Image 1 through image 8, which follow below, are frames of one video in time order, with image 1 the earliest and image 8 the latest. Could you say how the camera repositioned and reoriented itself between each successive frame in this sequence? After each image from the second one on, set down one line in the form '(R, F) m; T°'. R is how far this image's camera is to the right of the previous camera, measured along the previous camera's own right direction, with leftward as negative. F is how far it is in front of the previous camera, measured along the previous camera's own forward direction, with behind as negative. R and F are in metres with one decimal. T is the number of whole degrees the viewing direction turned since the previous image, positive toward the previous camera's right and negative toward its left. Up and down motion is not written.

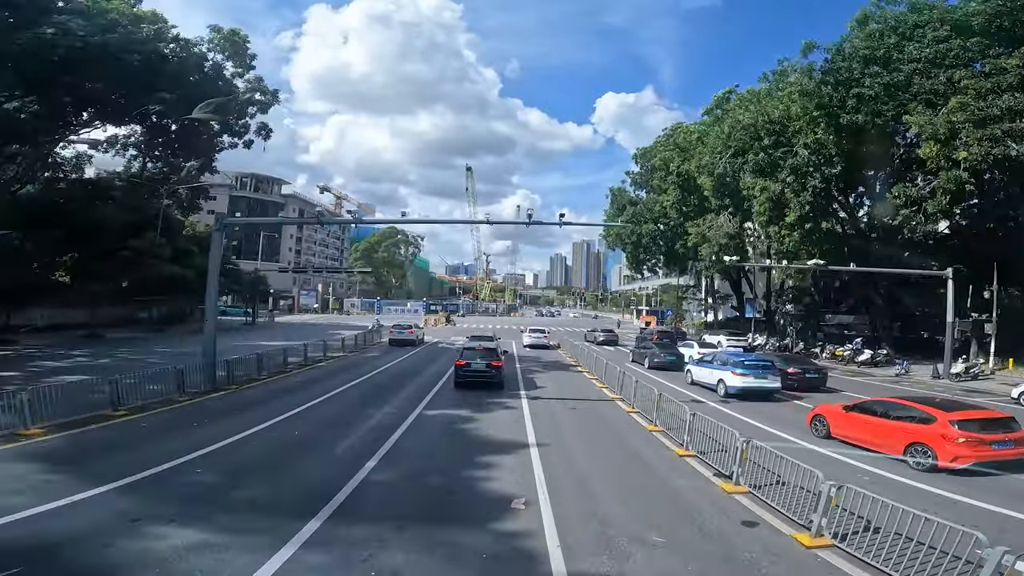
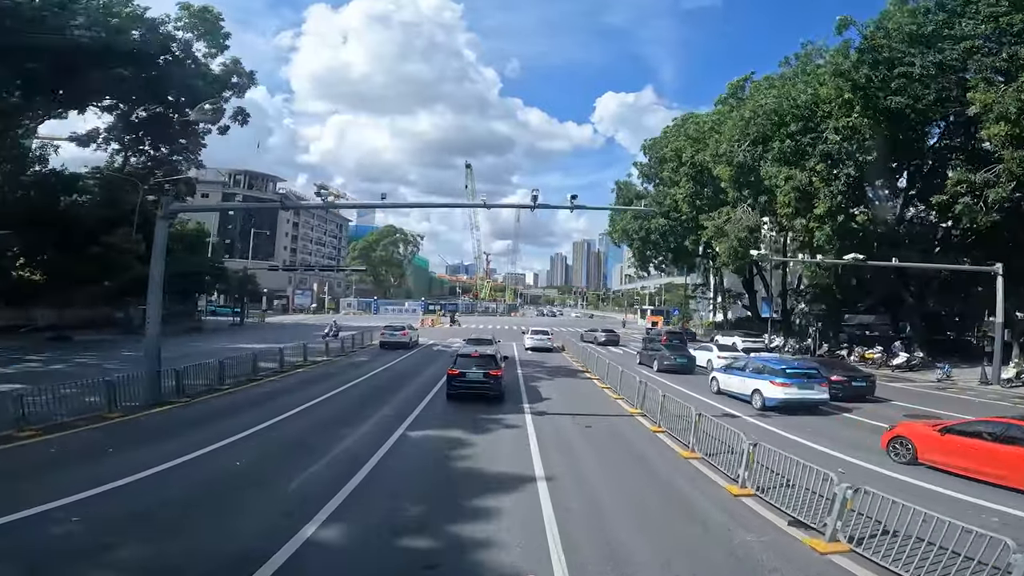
(0.0, +1.7) m; 0°
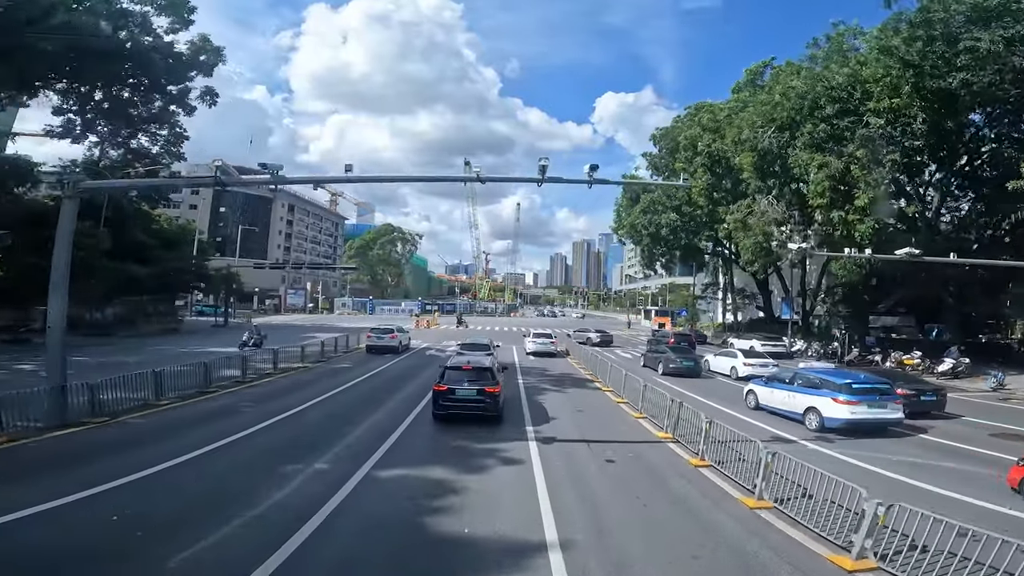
(0.0, +1.9) m; 0°
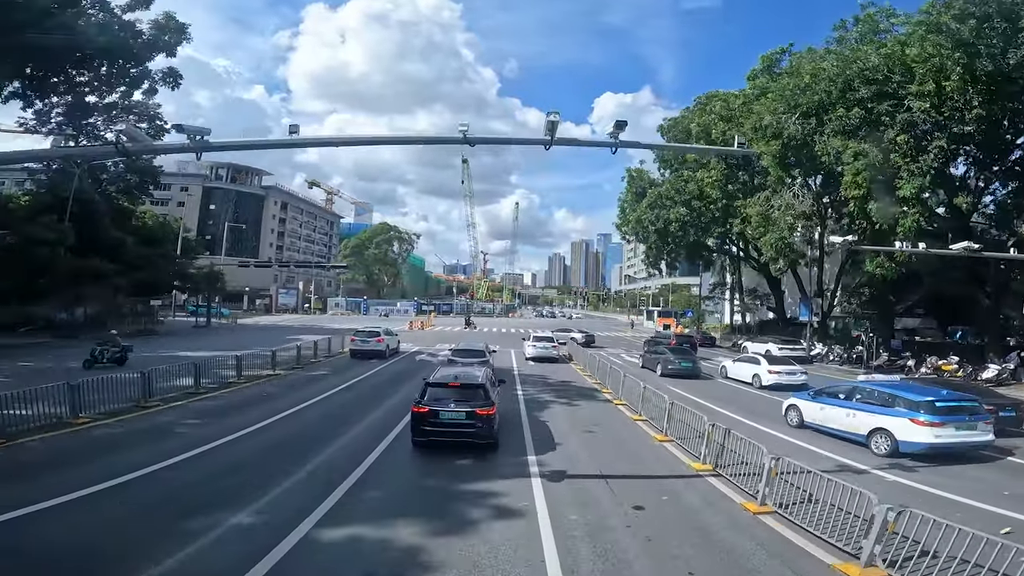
(0.0, +1.6) m; 0°
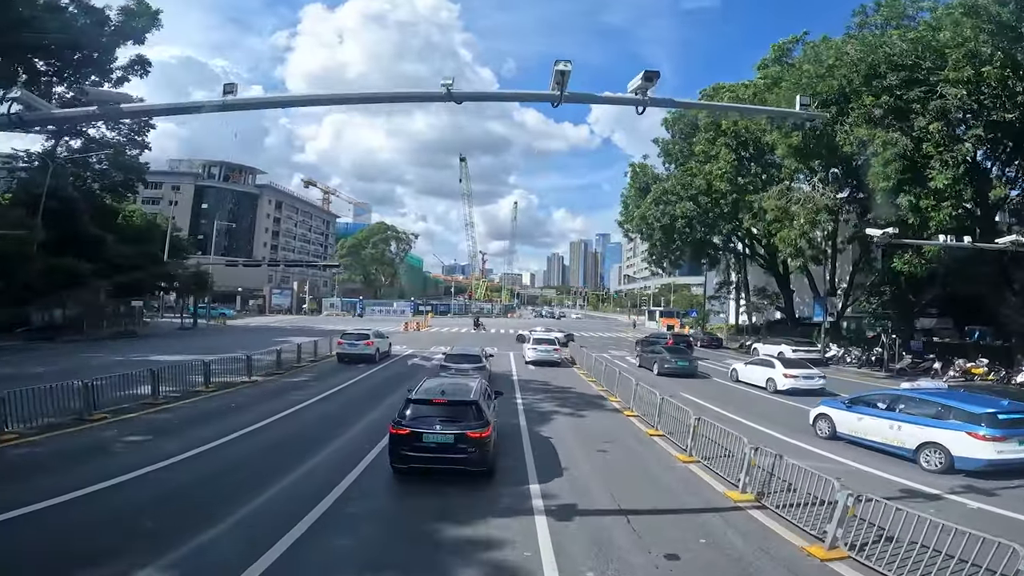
(0.0, +1.1) m; 0°
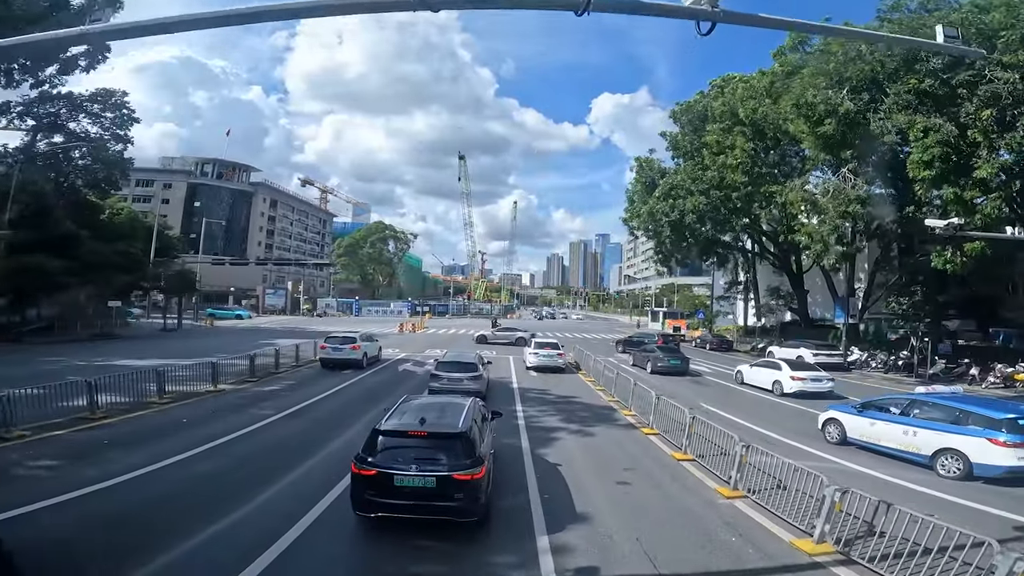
(0.0, +1.3) m; 0°
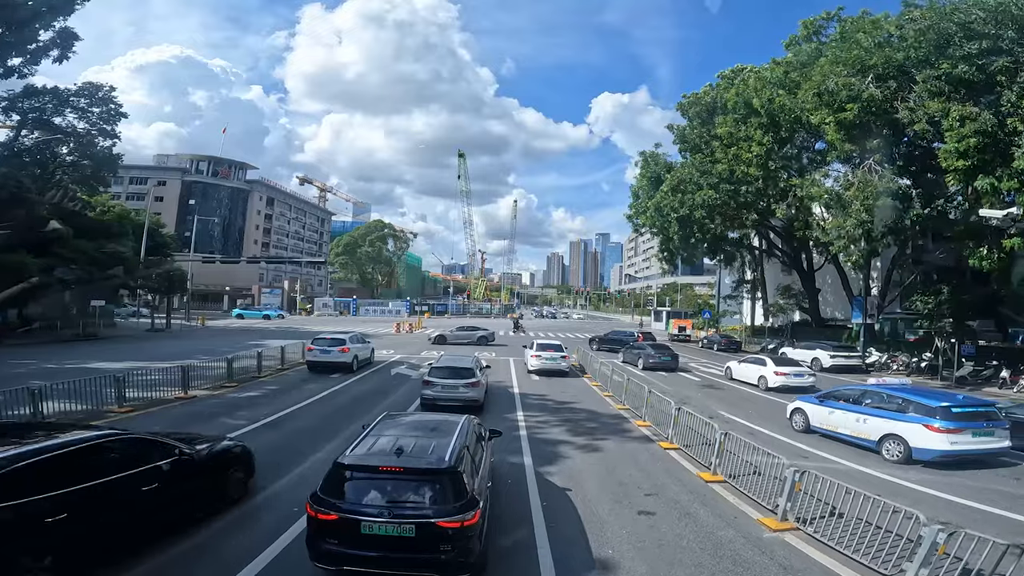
(0.0, +1.0) m; 0°
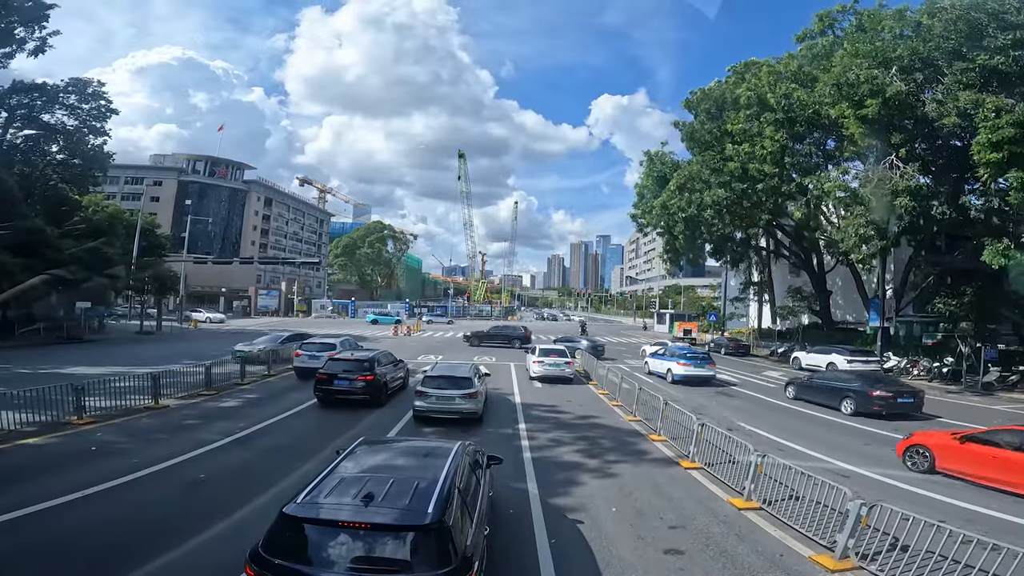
(0.0, +0.8) m; 0°
